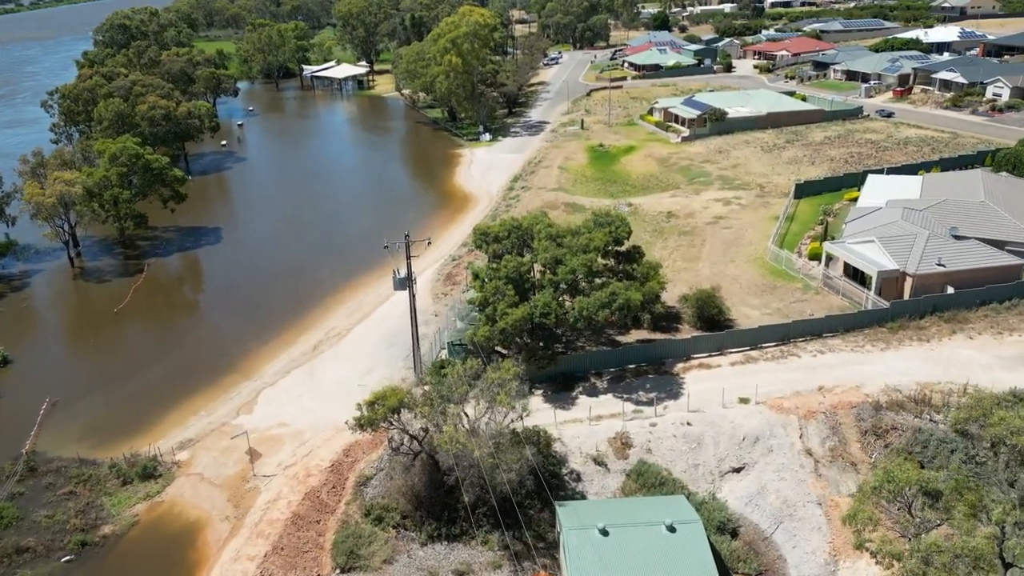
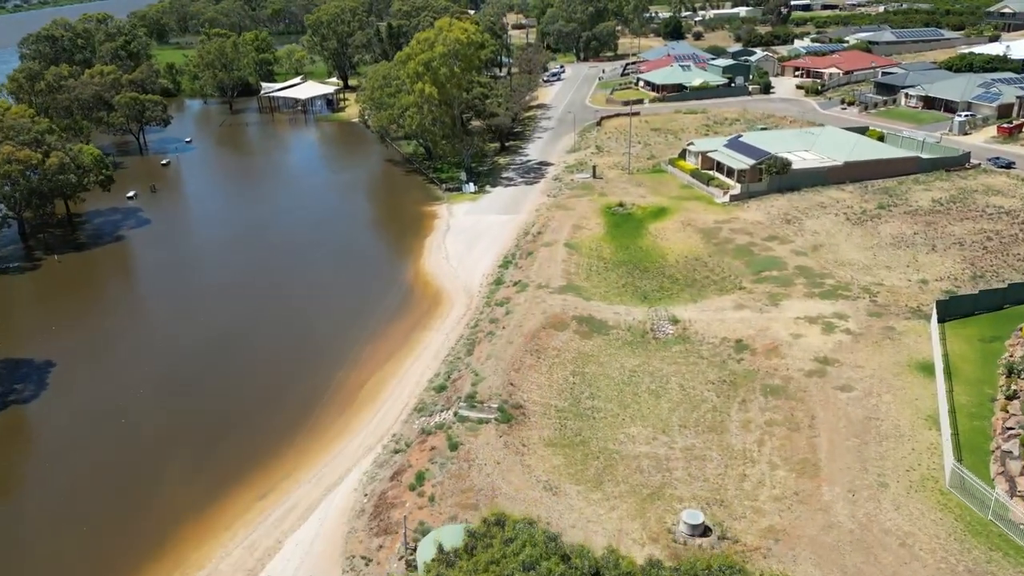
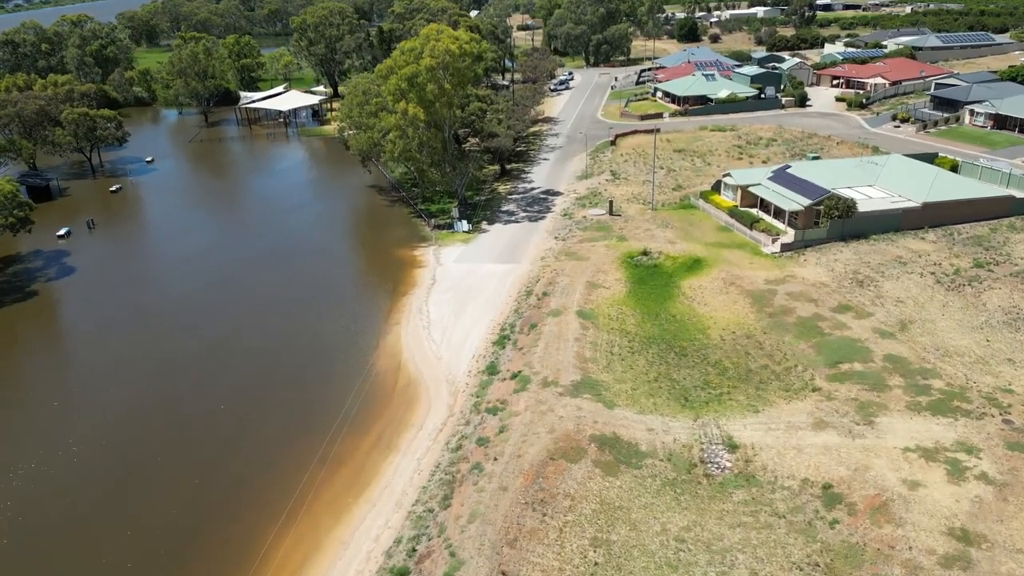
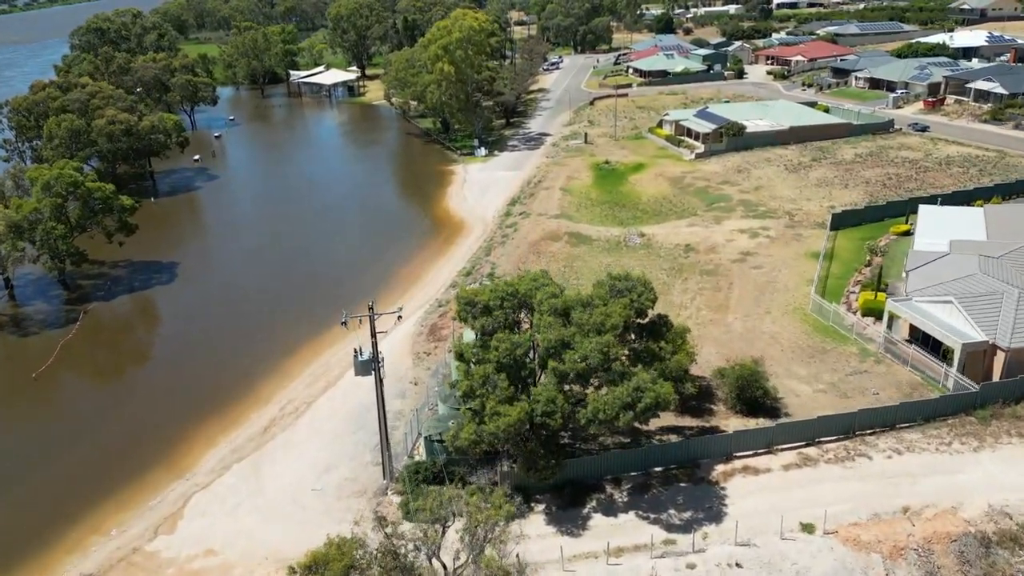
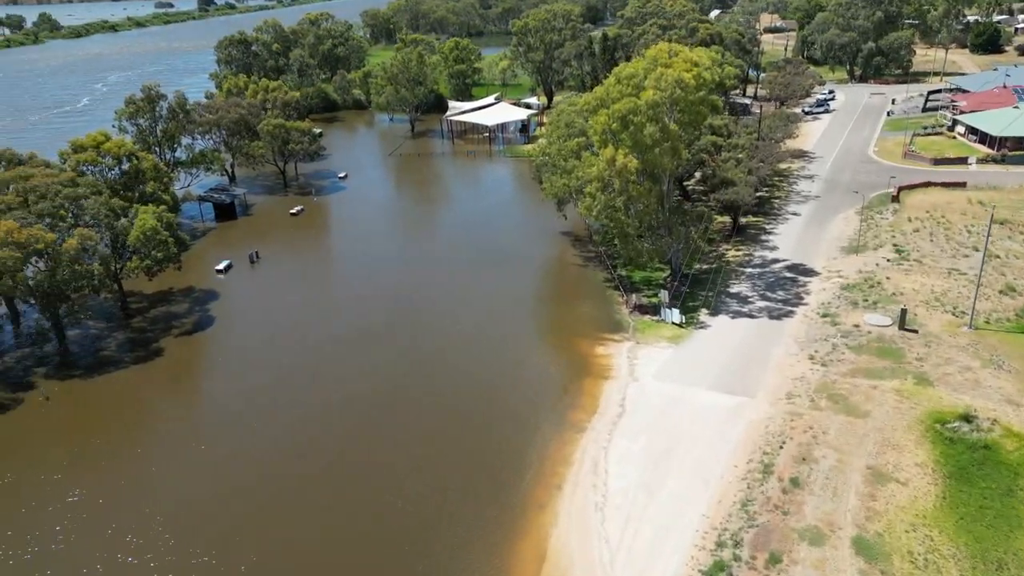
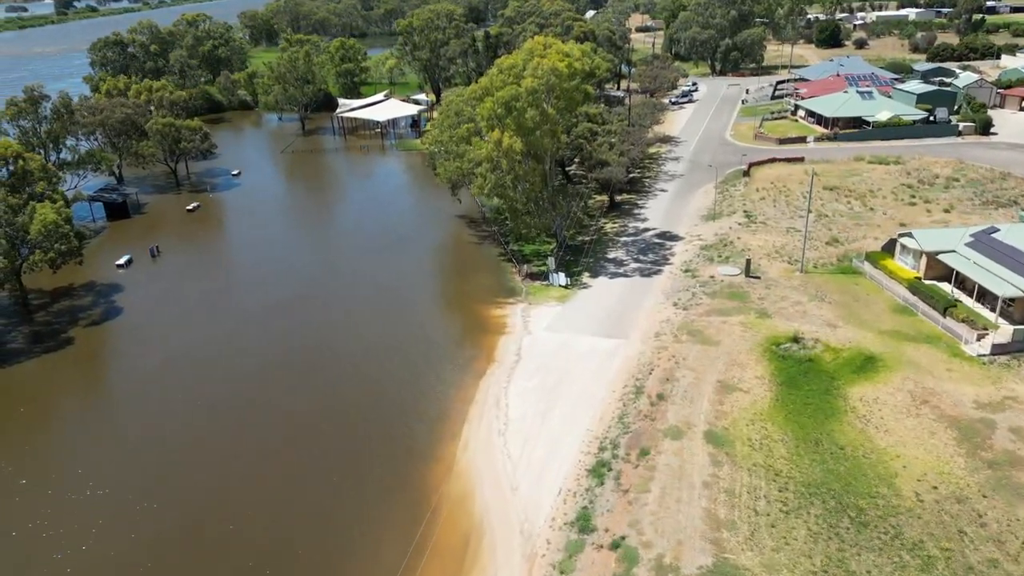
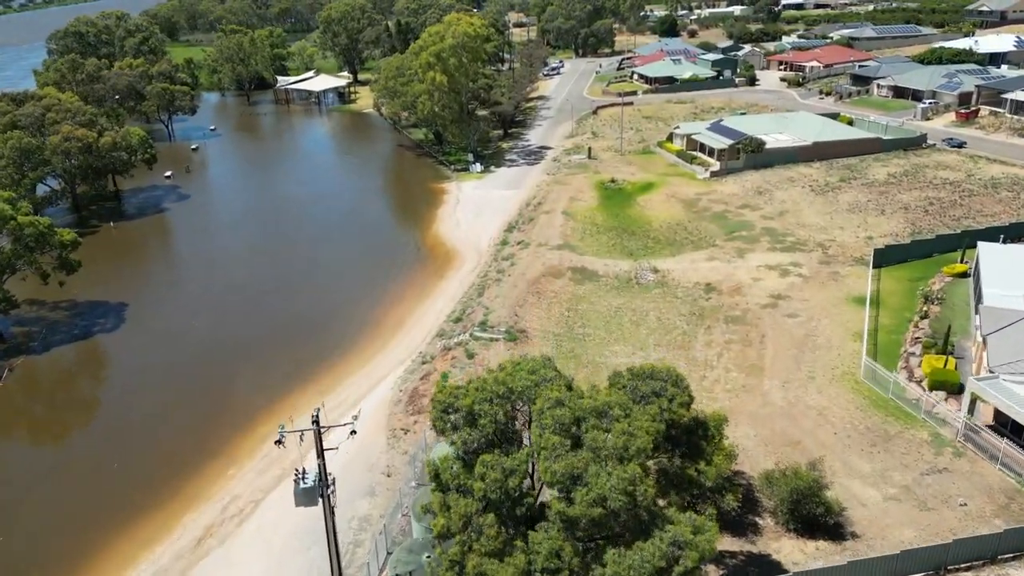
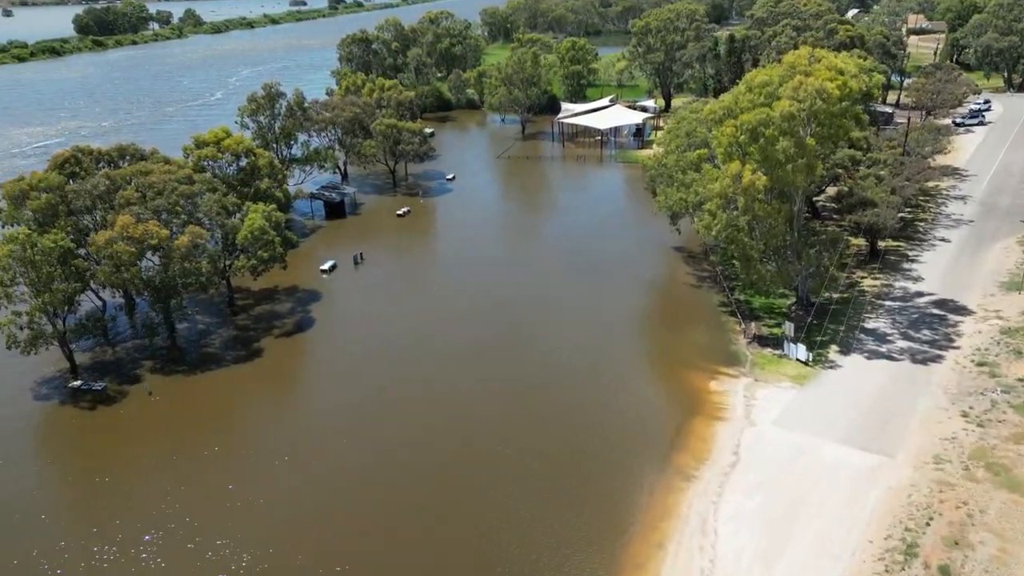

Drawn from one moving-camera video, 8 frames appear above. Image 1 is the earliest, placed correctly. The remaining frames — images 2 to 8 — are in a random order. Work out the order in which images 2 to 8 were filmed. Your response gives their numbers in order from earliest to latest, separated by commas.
4, 7, 2, 3, 6, 5, 8
